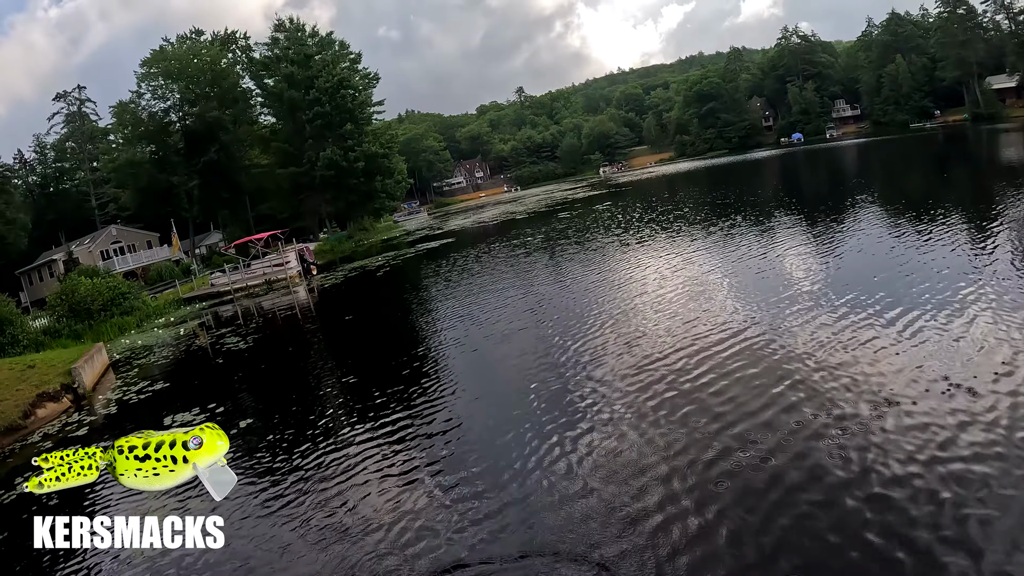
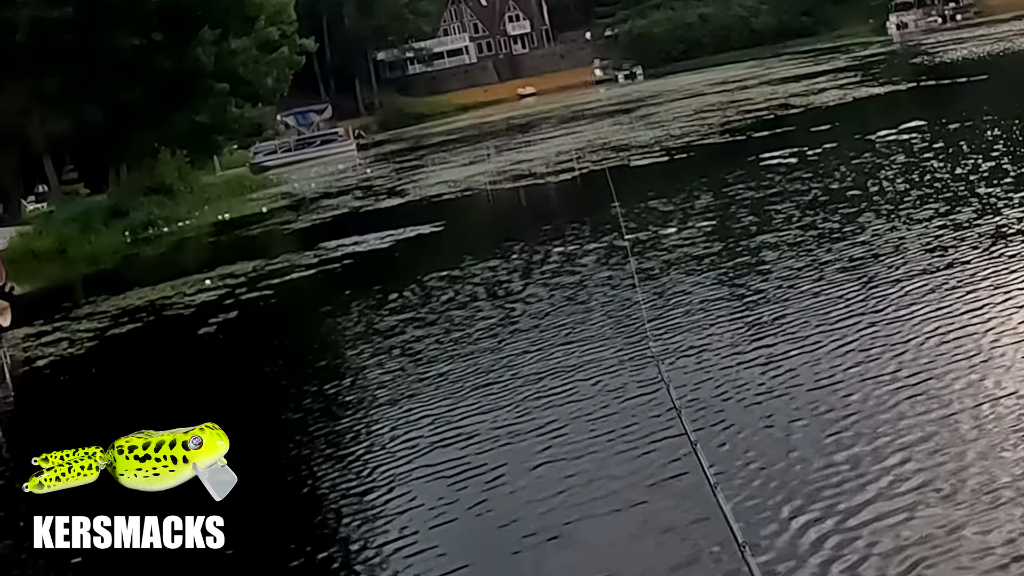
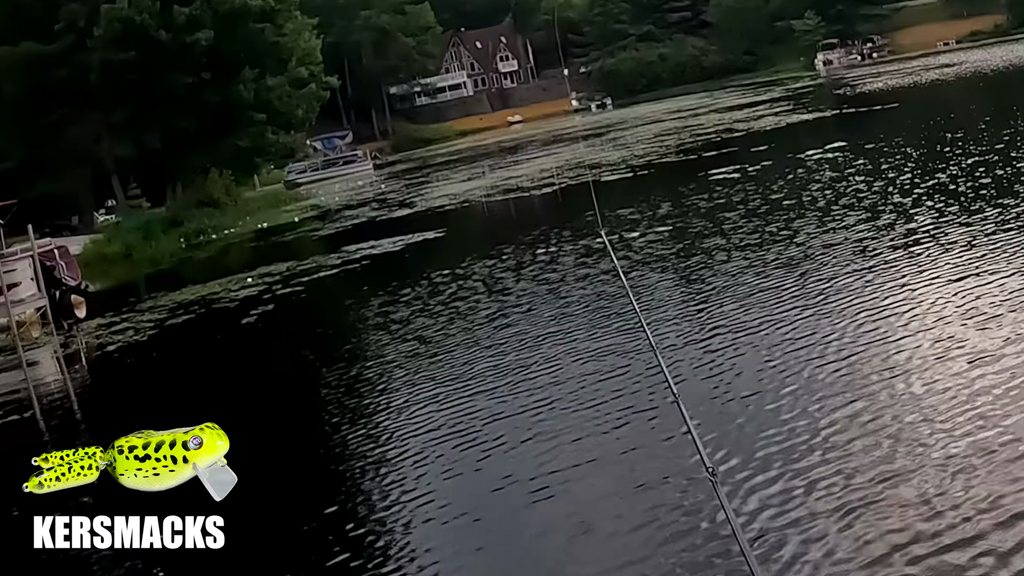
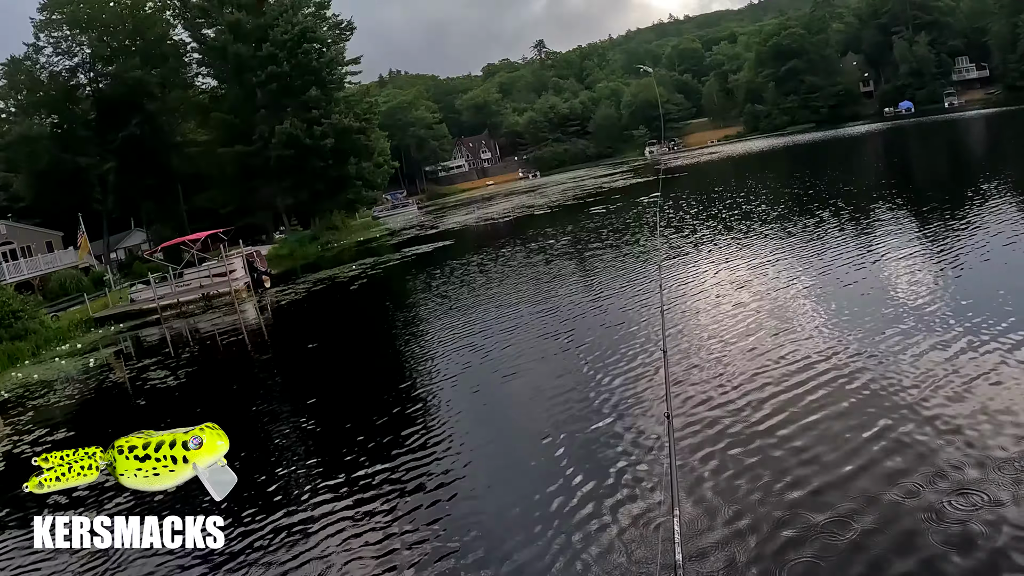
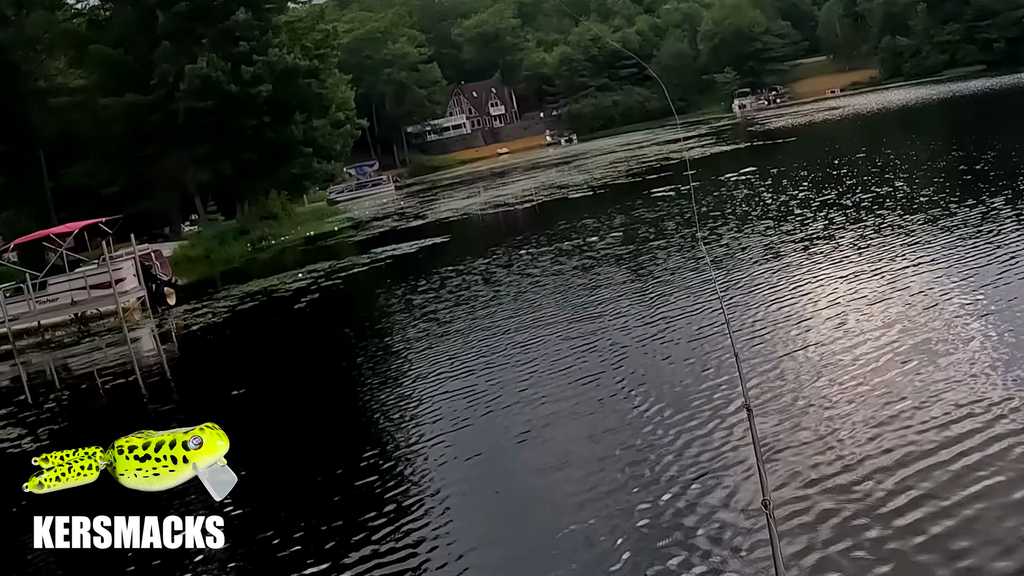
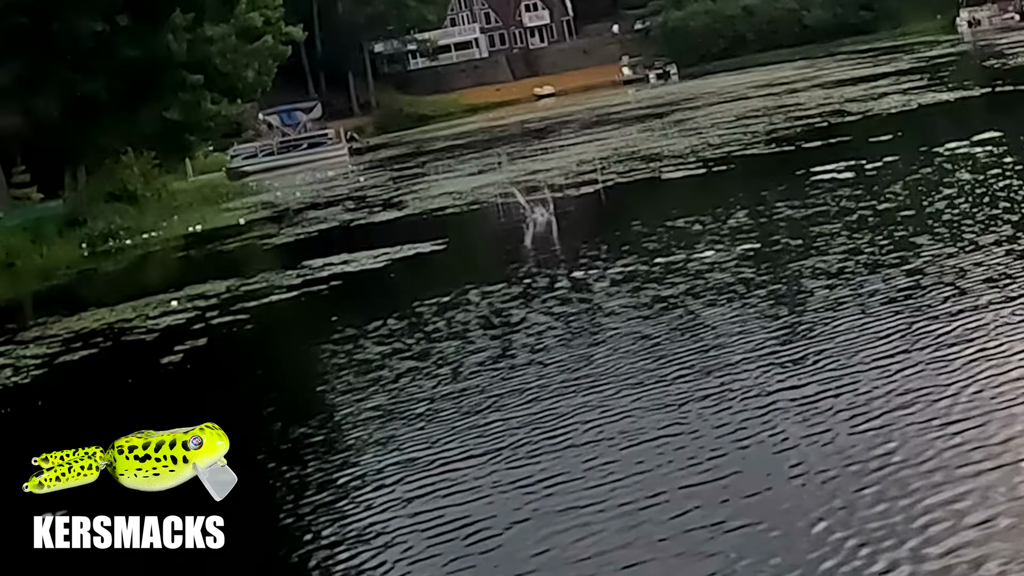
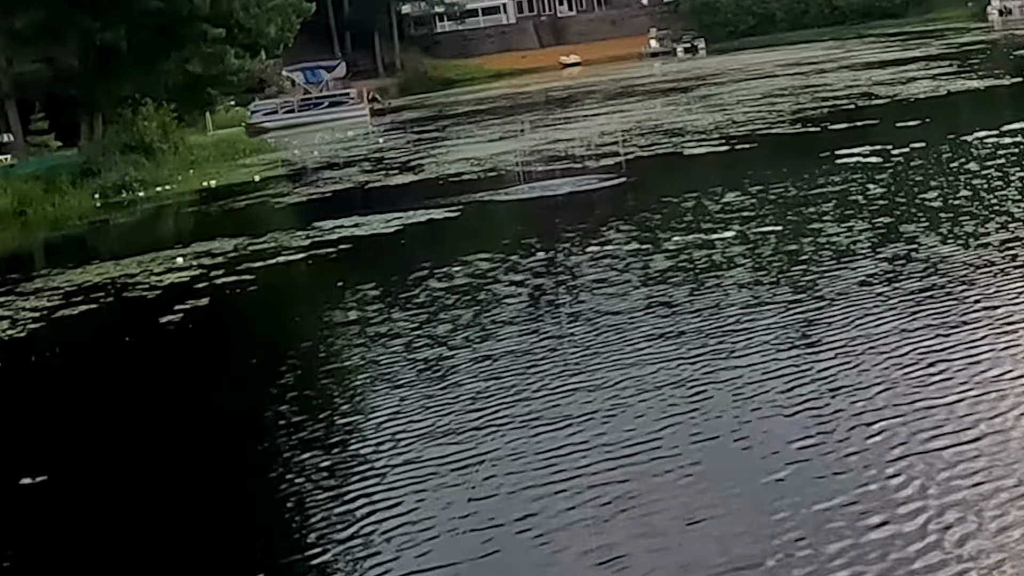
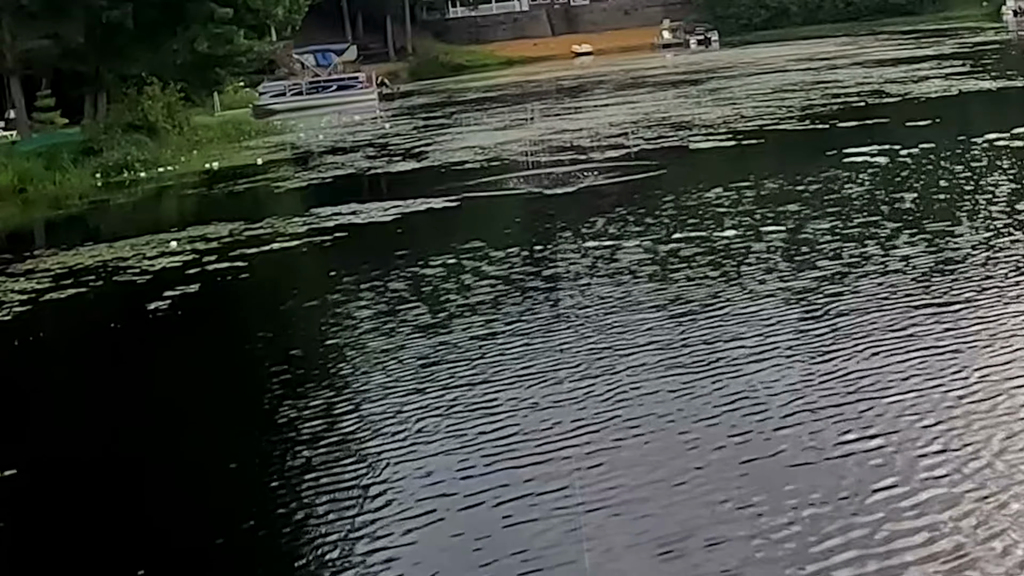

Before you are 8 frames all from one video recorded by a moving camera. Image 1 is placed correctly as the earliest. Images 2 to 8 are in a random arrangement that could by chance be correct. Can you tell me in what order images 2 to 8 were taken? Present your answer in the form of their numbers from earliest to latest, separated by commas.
4, 5, 3, 2, 6, 7, 8
